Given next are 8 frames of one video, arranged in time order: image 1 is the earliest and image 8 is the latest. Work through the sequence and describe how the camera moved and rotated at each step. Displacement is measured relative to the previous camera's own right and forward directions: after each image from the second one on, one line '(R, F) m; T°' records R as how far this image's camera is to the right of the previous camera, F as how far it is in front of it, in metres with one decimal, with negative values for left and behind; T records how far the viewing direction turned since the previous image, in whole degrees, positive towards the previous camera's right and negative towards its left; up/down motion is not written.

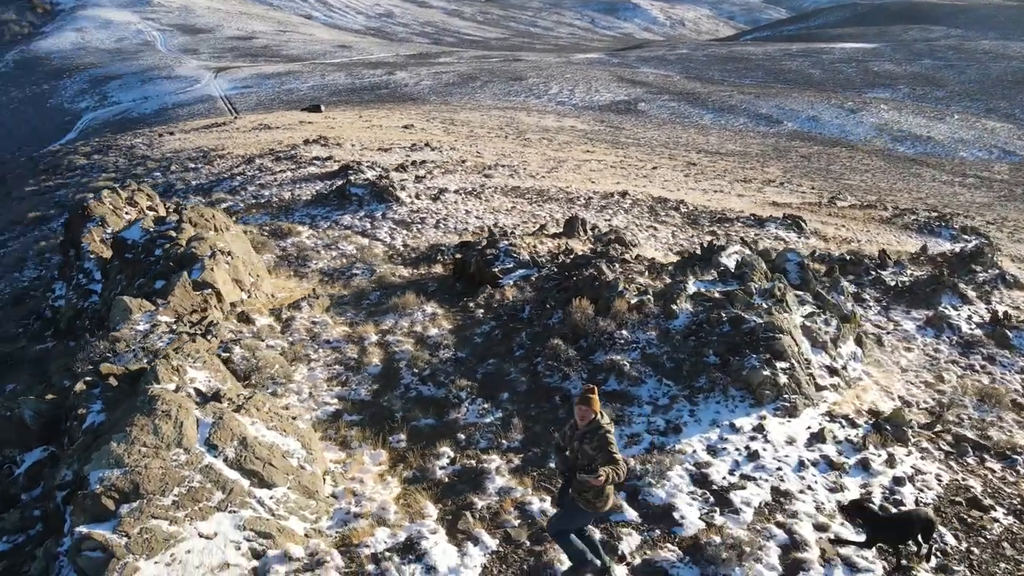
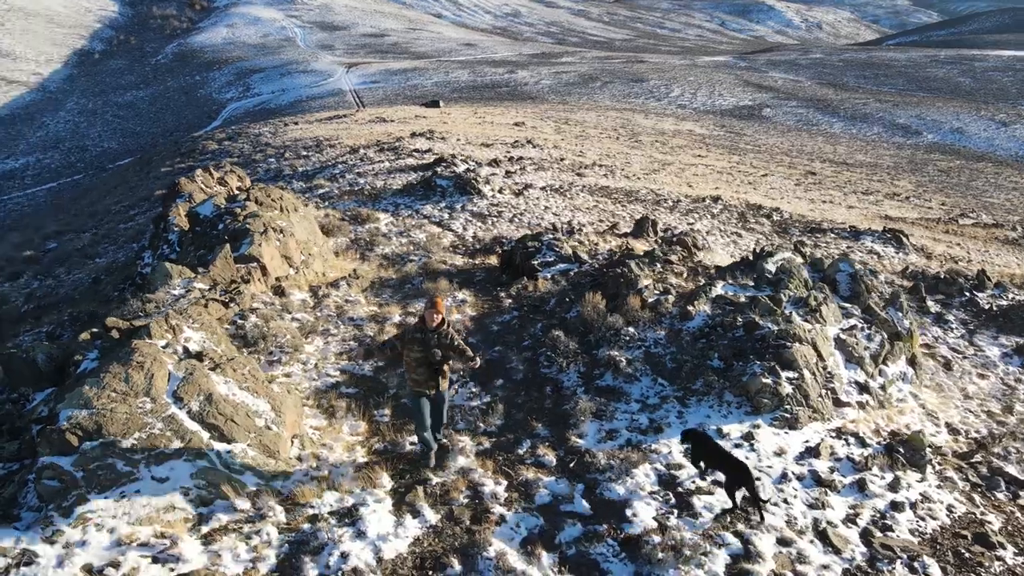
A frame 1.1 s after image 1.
(+1.3, 0.0) m; -8°
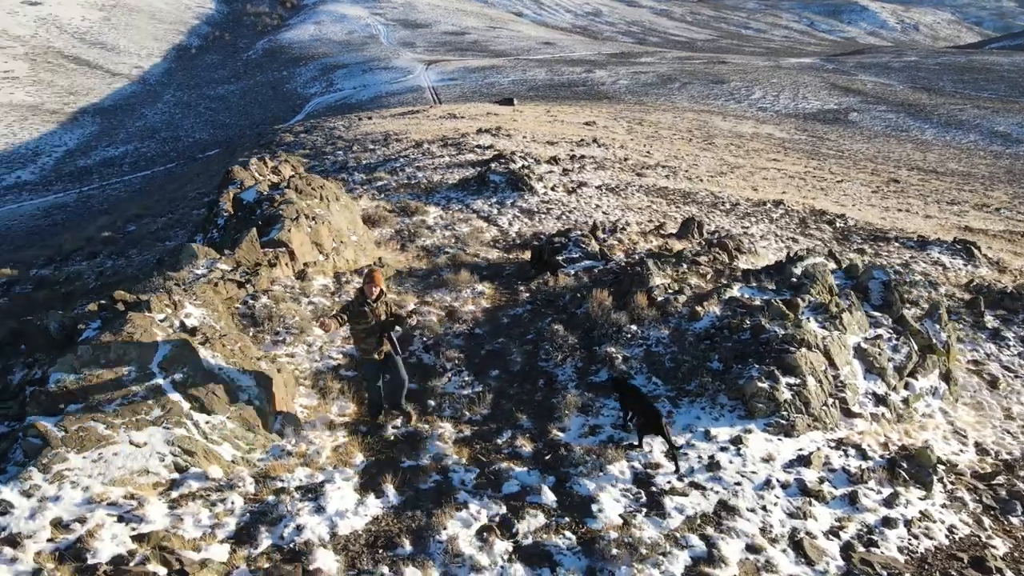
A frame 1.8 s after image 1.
(+0.8, 0.0) m; -5°
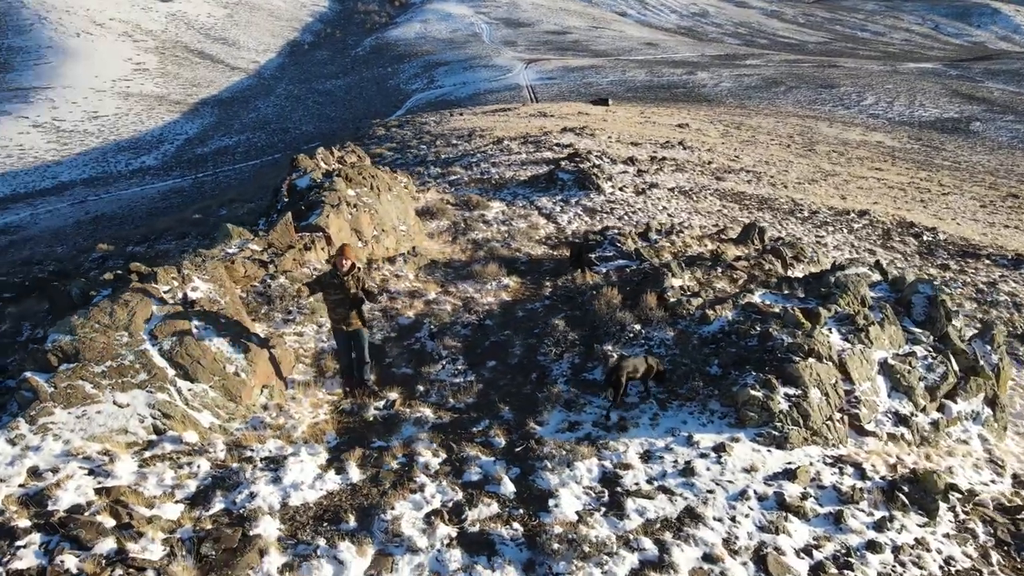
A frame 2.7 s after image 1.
(+1.1, +0.1) m; -7°
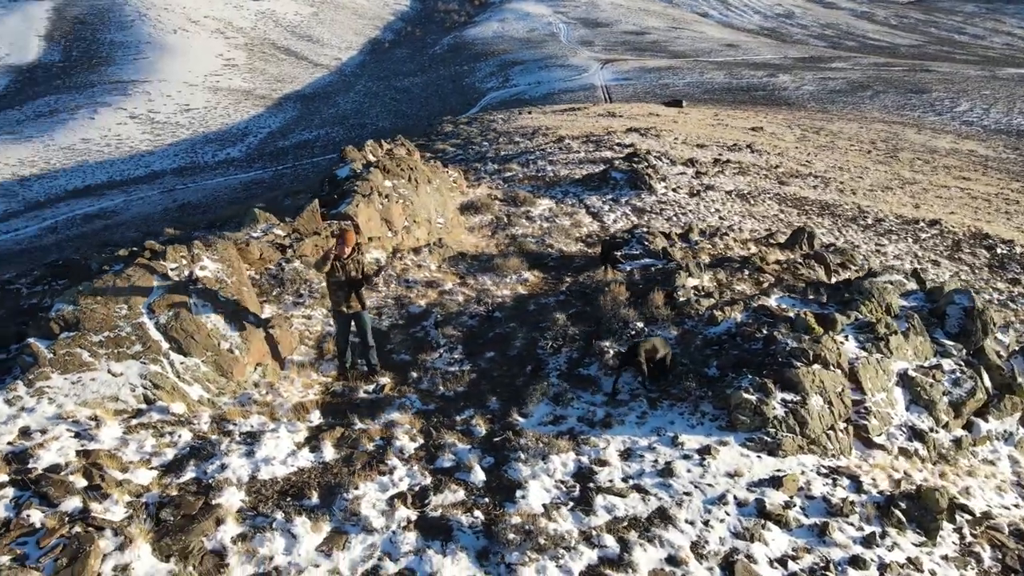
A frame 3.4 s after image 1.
(+0.8, +0.1) m; -5°
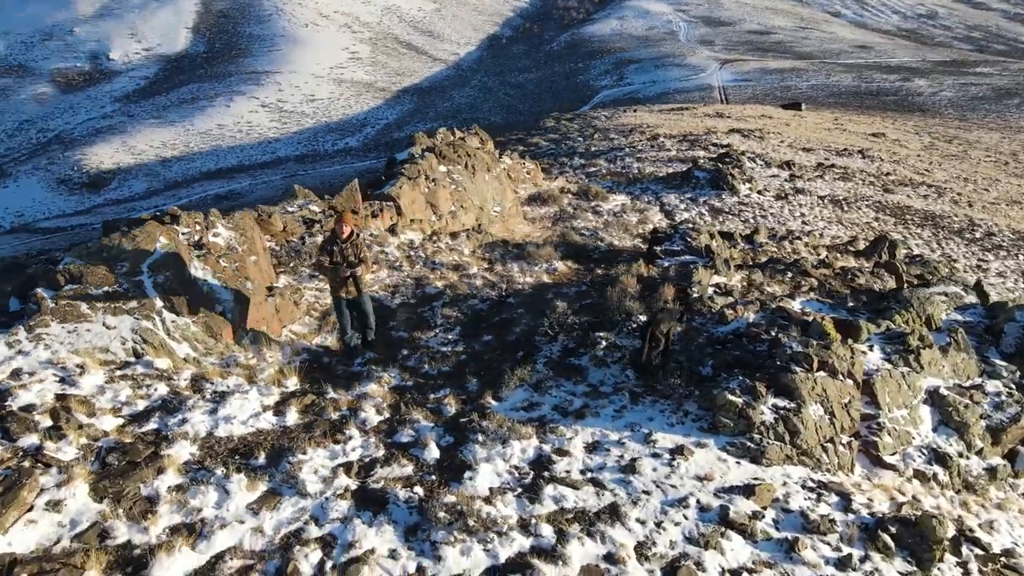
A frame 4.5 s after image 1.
(+1.2, +0.2) m; -8°
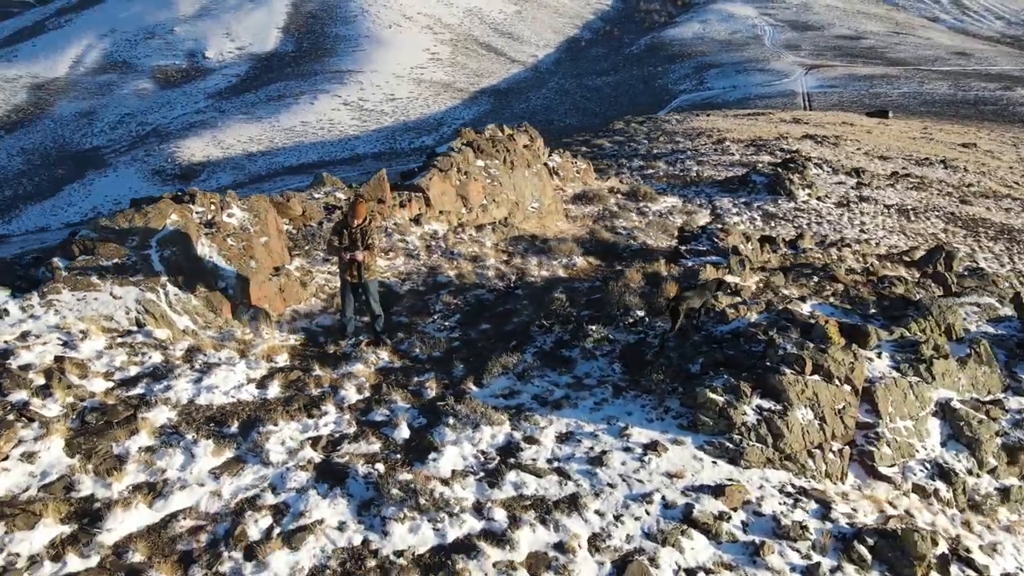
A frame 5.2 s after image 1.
(+0.8, 0.0) m; -5°
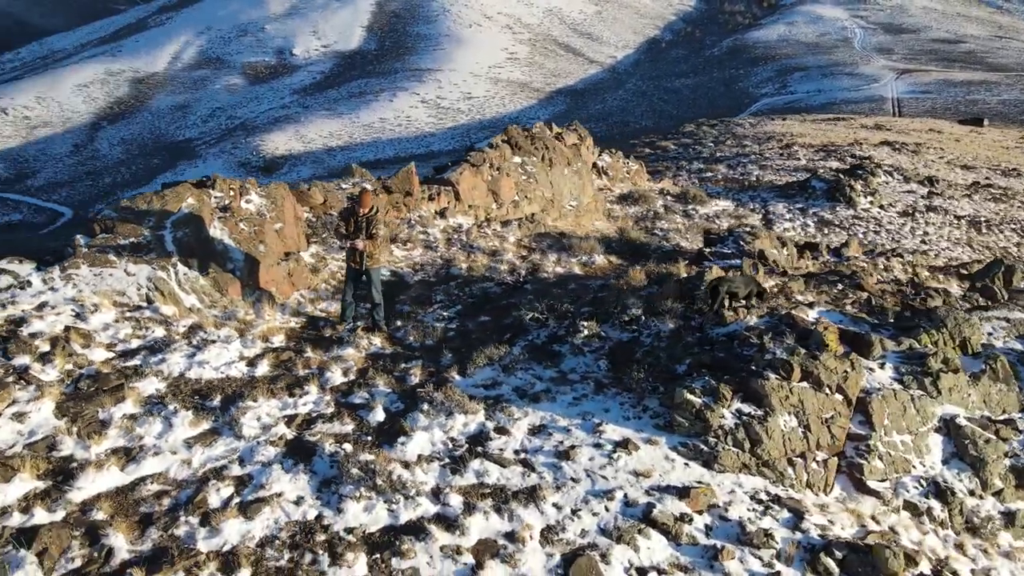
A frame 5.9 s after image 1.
(+0.8, 0.0) m; -5°
